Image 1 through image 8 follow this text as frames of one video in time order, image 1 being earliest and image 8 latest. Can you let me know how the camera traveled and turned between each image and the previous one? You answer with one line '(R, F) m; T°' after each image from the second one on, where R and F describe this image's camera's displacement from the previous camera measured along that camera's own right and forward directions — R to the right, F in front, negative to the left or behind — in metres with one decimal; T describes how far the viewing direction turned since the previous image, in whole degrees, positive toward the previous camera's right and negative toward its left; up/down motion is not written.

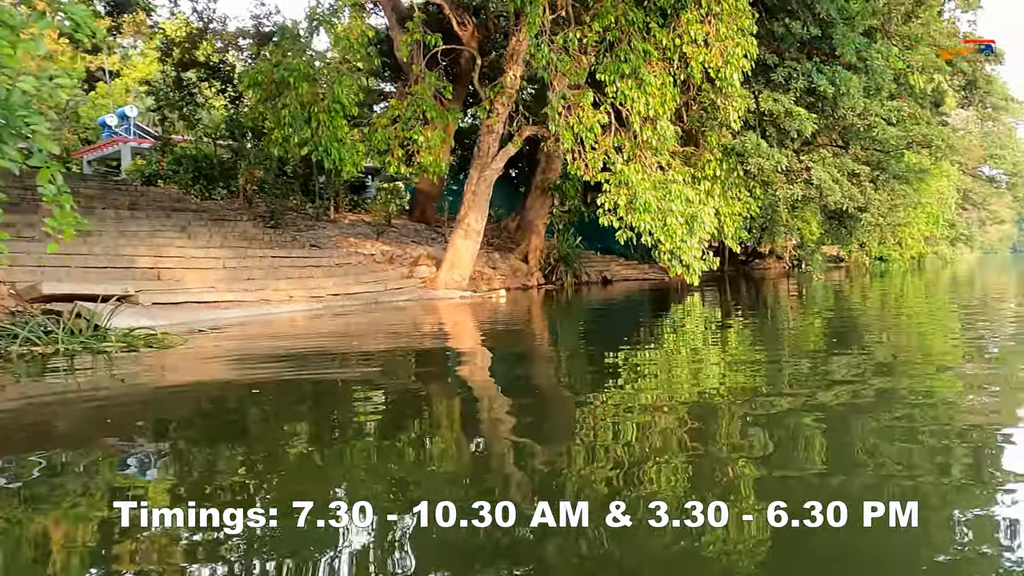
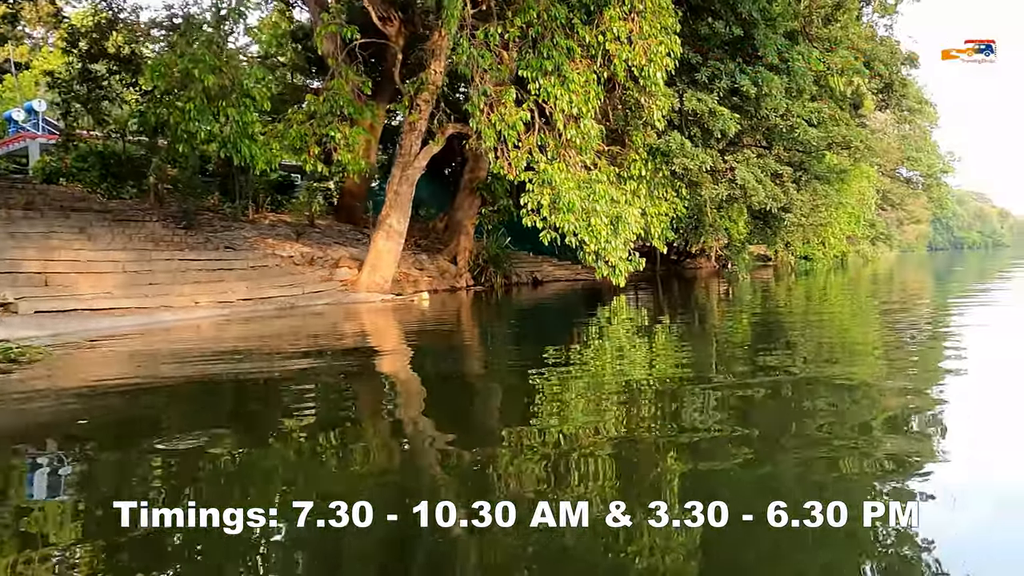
(+0.2, +0.3) m; +5°
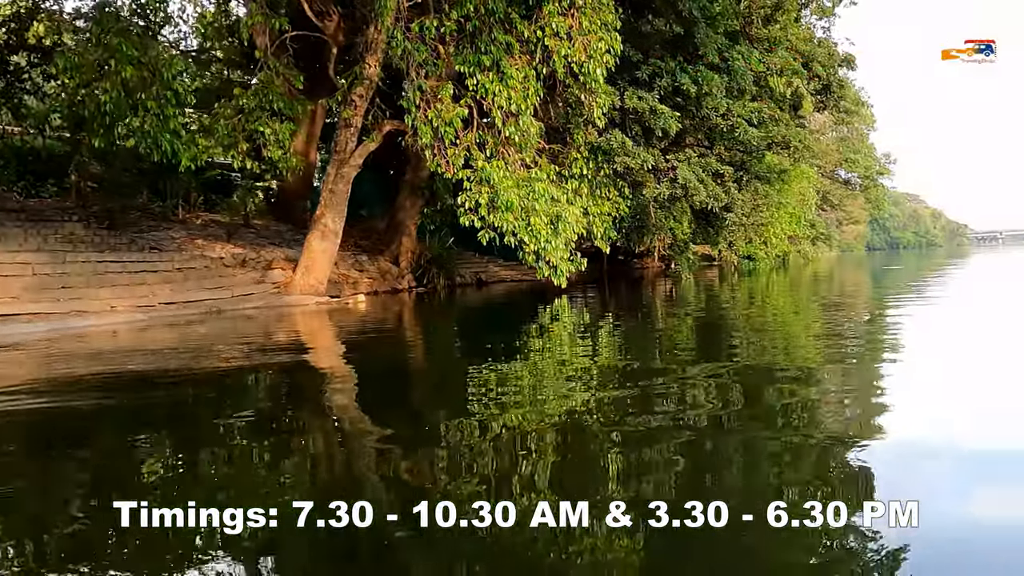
(+0.2, +0.3) m; +4°
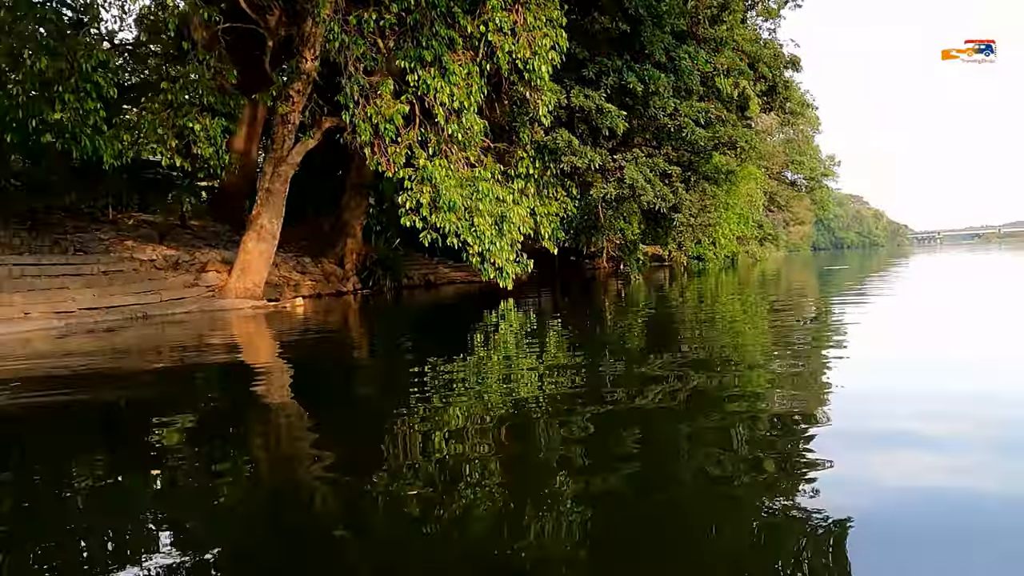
(+0.1, +0.3) m; +3°
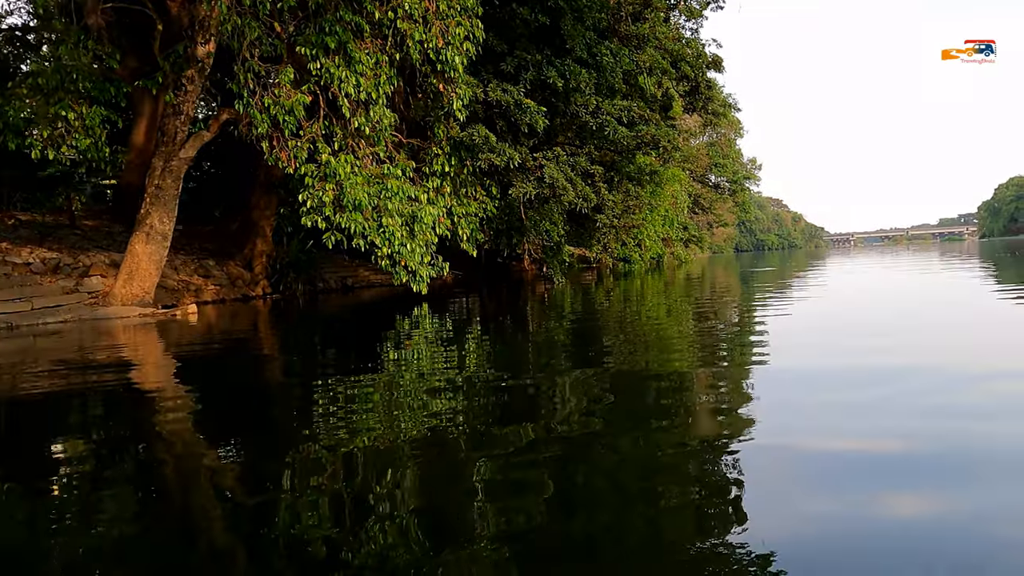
(+0.2, +0.6) m; +5°
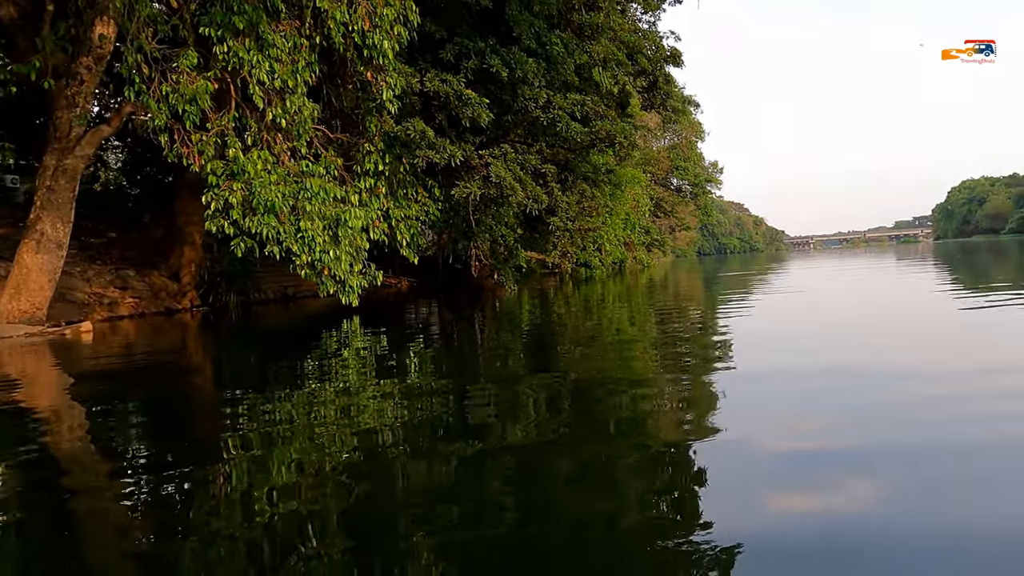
(+0.3, +1.0) m; +3°
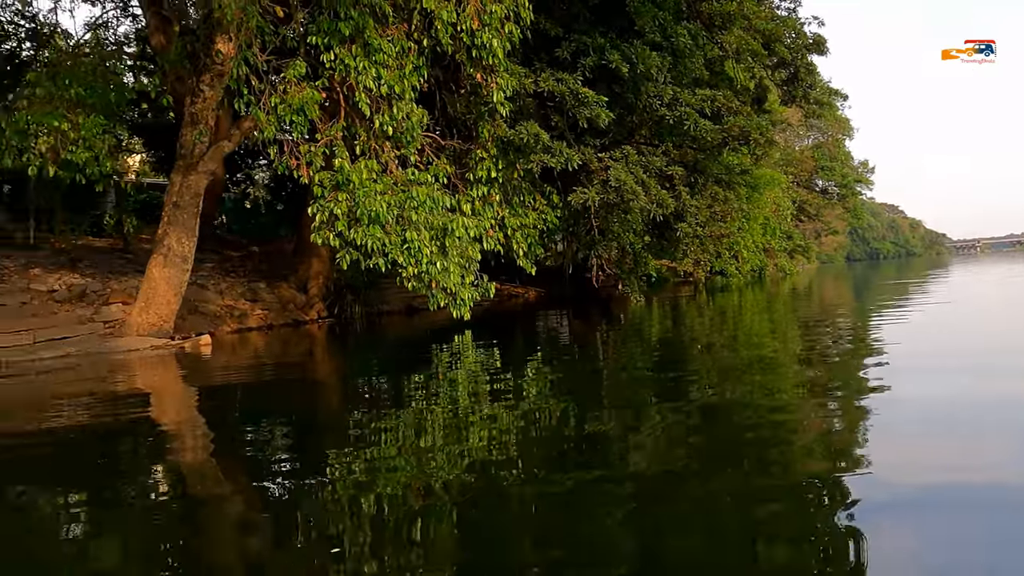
(+0.2, +0.6) m; -10°
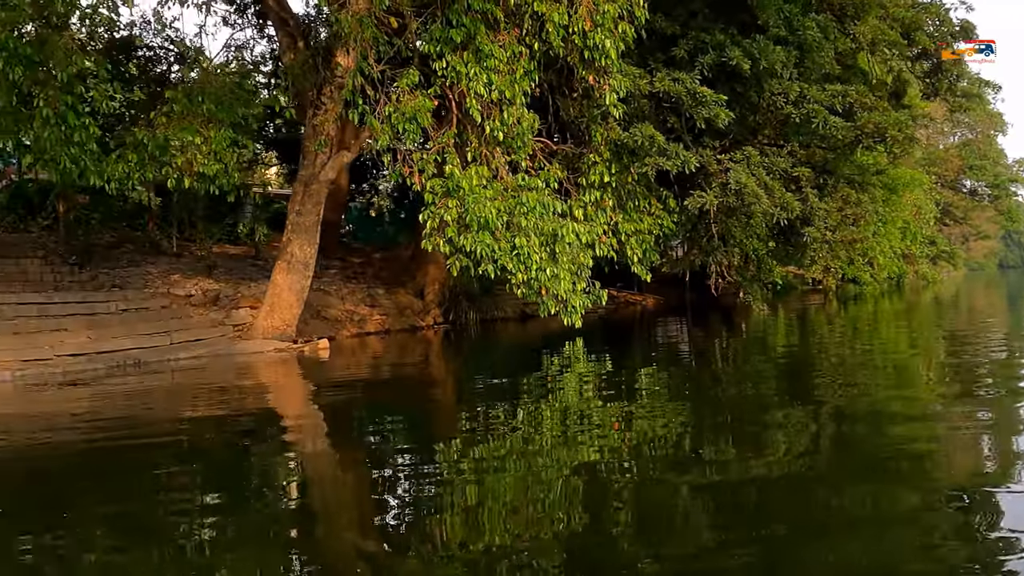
(+0.1, +0.2) m; -9°
